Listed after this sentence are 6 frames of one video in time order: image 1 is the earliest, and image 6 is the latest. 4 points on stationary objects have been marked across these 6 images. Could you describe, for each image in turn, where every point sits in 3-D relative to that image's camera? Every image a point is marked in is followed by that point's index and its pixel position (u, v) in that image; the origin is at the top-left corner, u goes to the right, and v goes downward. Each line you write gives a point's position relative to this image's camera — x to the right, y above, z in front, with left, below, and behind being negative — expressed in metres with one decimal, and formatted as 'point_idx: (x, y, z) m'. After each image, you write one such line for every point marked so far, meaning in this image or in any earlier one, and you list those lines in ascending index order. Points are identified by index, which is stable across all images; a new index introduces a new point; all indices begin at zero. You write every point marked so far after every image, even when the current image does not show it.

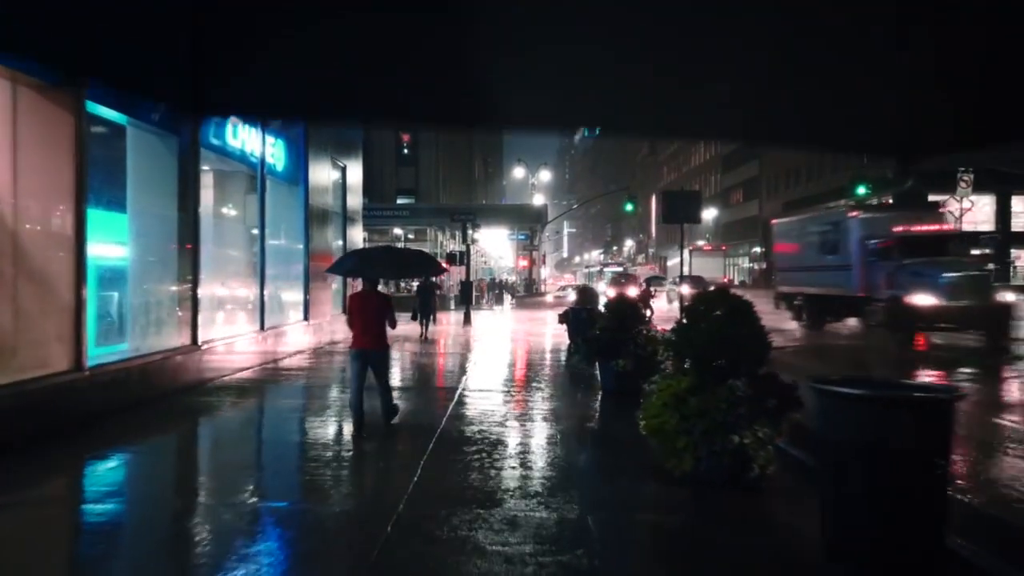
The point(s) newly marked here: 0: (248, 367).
0: (-4.9, -1.5, +15.8) m
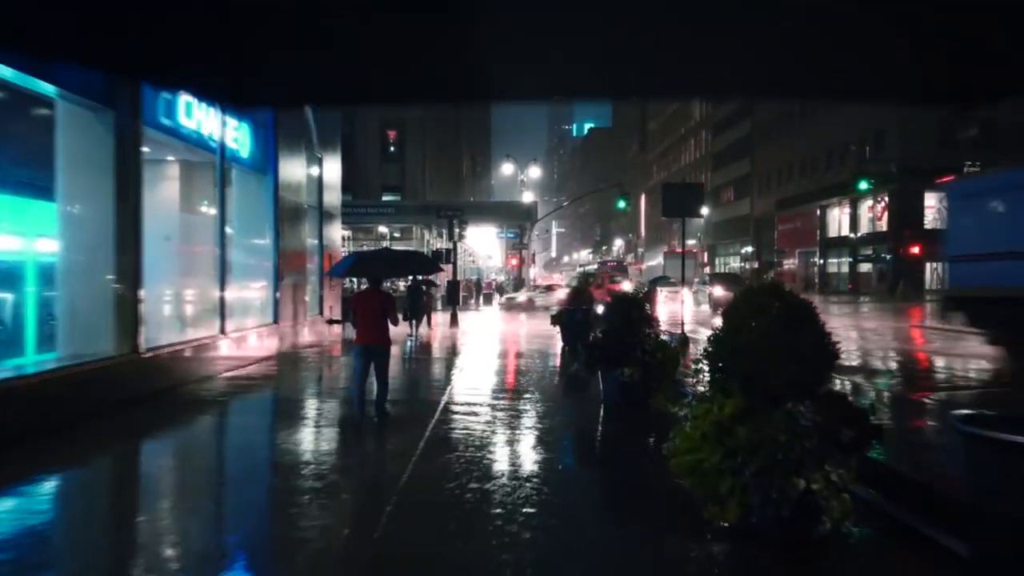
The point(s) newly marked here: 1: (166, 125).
0: (-5.0, -1.5, +14.3) m
1: (-4.7, +2.2, +11.9) m
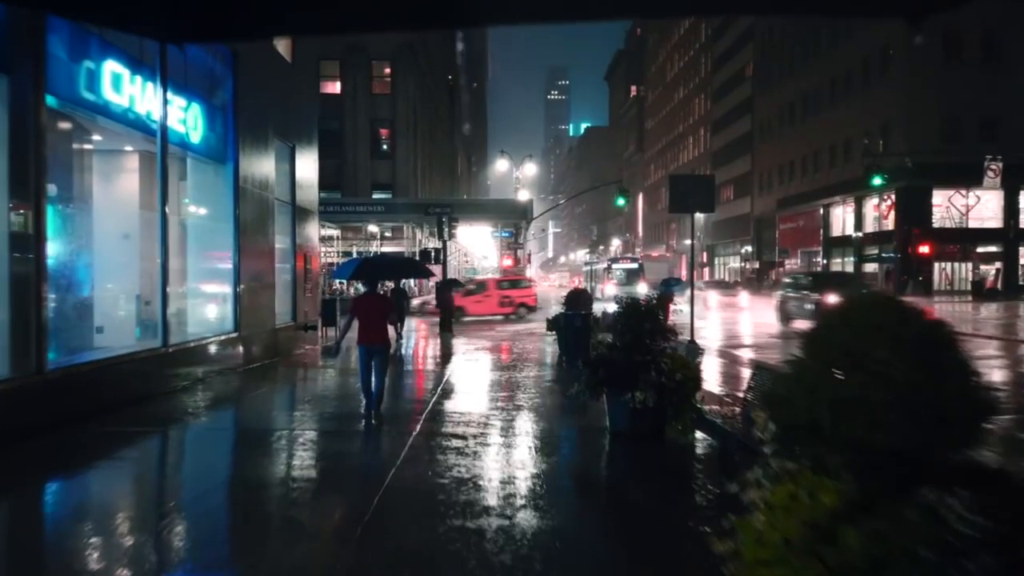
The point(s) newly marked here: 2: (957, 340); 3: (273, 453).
0: (-5.2, -1.5, +12.5) m
1: (-4.8, +2.1, +10.1) m
2: (+1.7, -0.2, +3.5) m
3: (-2.7, -1.8, +10.0) m
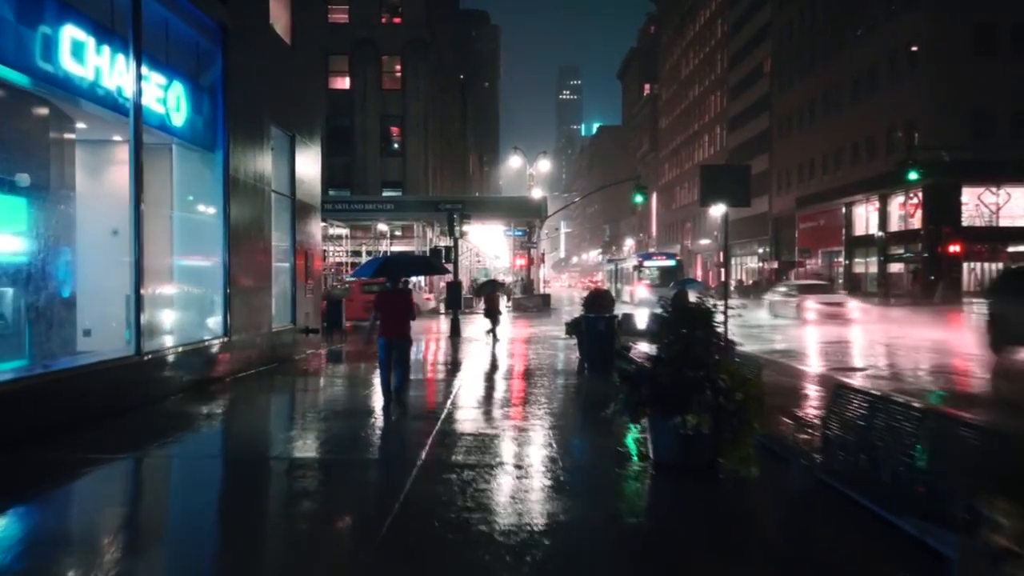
0: (-4.9, -1.6, +11.2) m
1: (-4.6, +2.1, +8.8) m
2: (+1.8, -0.2, +2.1) m
3: (-2.5, -1.8, +8.6) m
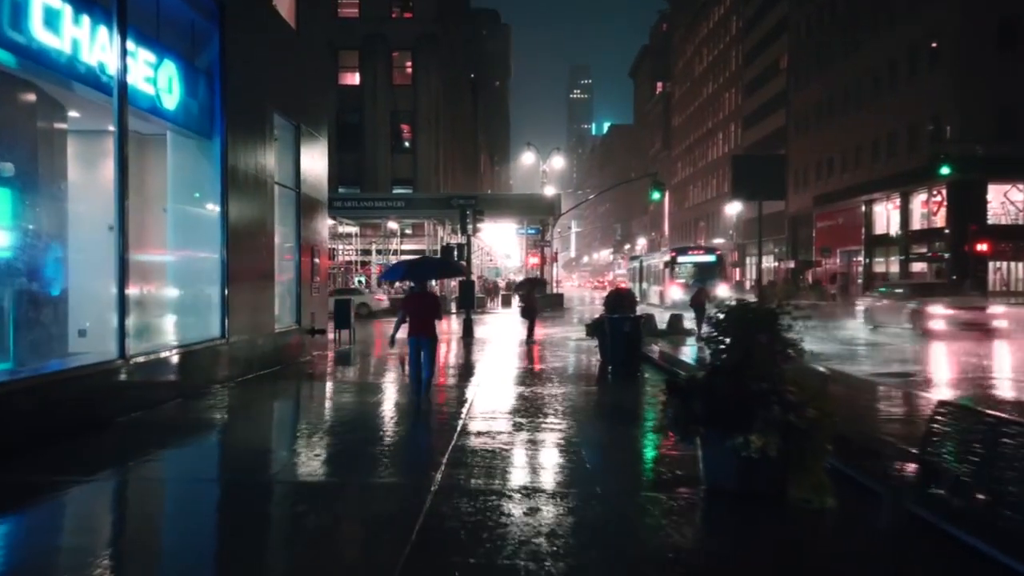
0: (-4.7, -1.5, +10.3) m
1: (-4.4, +2.1, +7.9) m
2: (+2.0, -0.2, +1.1) m
3: (-2.3, -1.8, +7.7) m
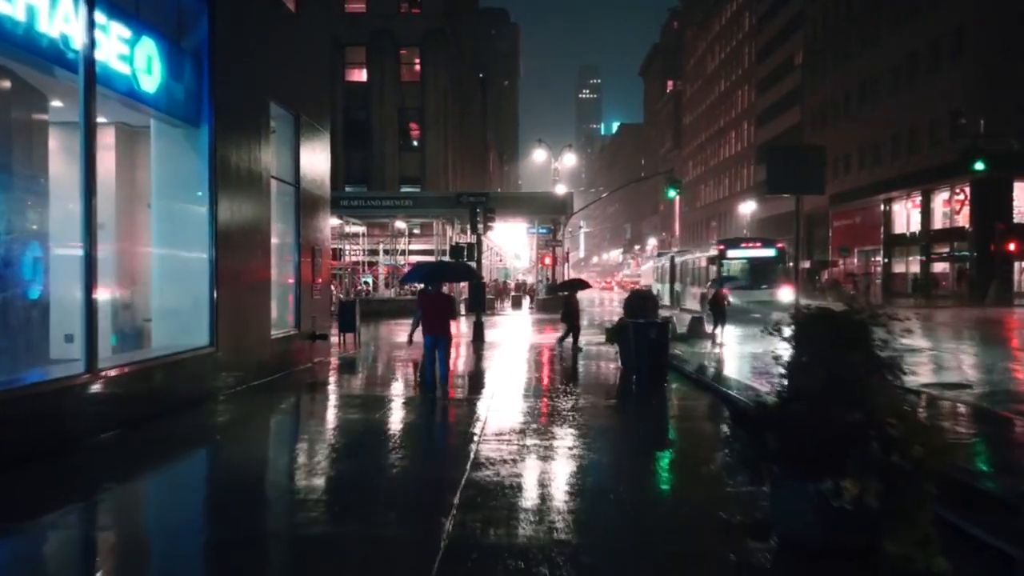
0: (-4.5, -1.6, +9.2) m
1: (-4.2, +2.1, +6.8) m
2: (+2.1, -0.2, 0.0) m
3: (-2.1, -1.8, +6.6) m
